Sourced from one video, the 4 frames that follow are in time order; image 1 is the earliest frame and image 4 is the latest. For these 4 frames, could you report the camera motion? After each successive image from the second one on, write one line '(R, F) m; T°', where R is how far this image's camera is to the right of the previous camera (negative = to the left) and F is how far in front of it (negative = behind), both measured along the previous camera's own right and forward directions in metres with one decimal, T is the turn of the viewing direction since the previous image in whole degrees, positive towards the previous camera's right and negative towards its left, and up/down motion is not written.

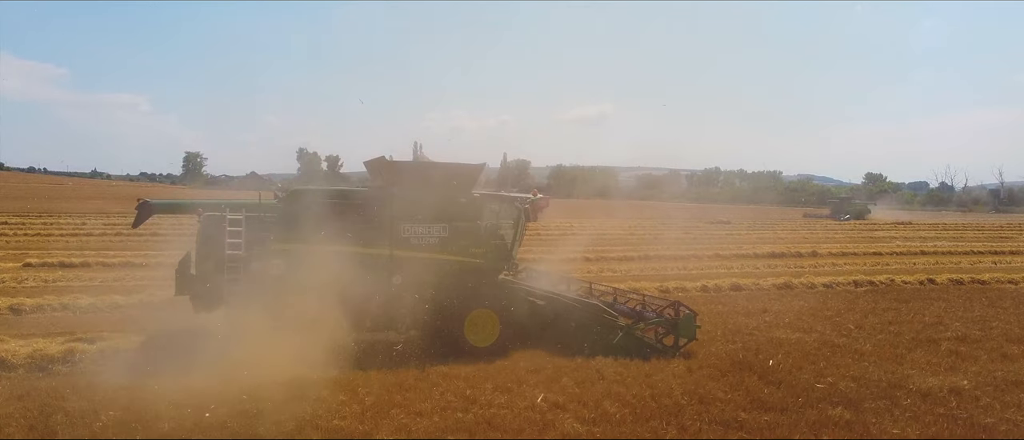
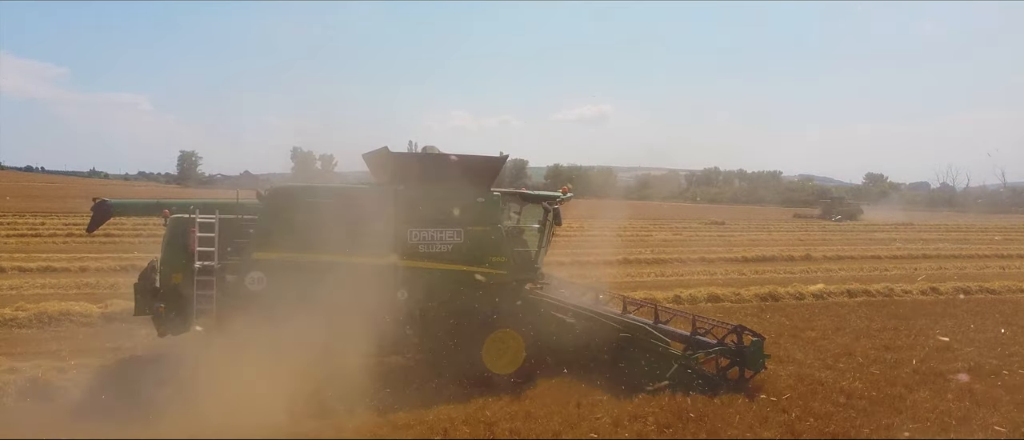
(+0.3, +0.8) m; 0°
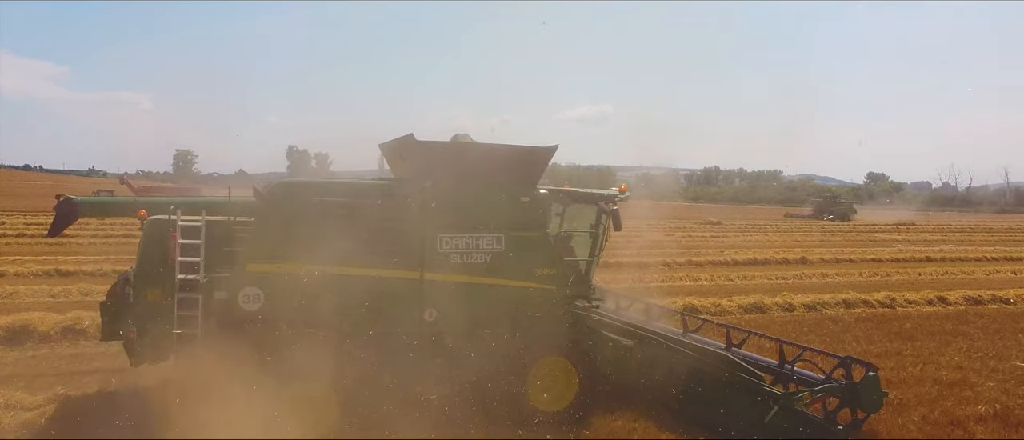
(0.0, +0.9) m; 0°
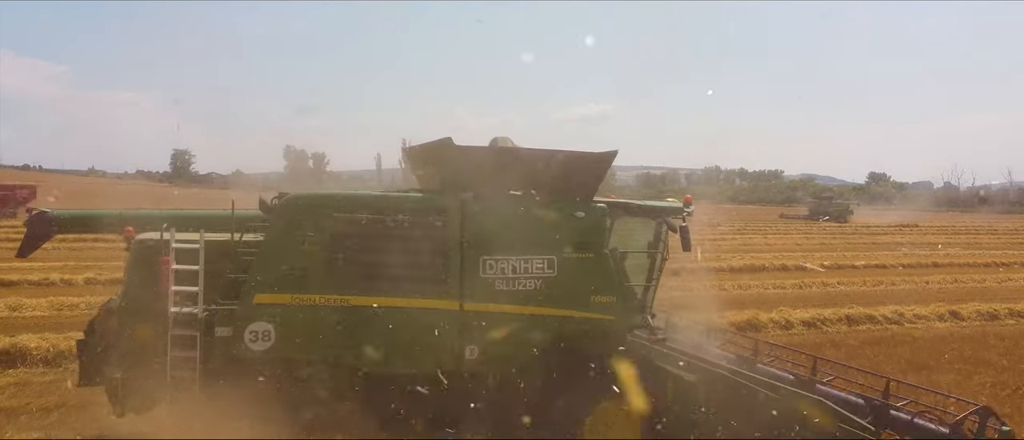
(0.0, +0.6) m; 0°
